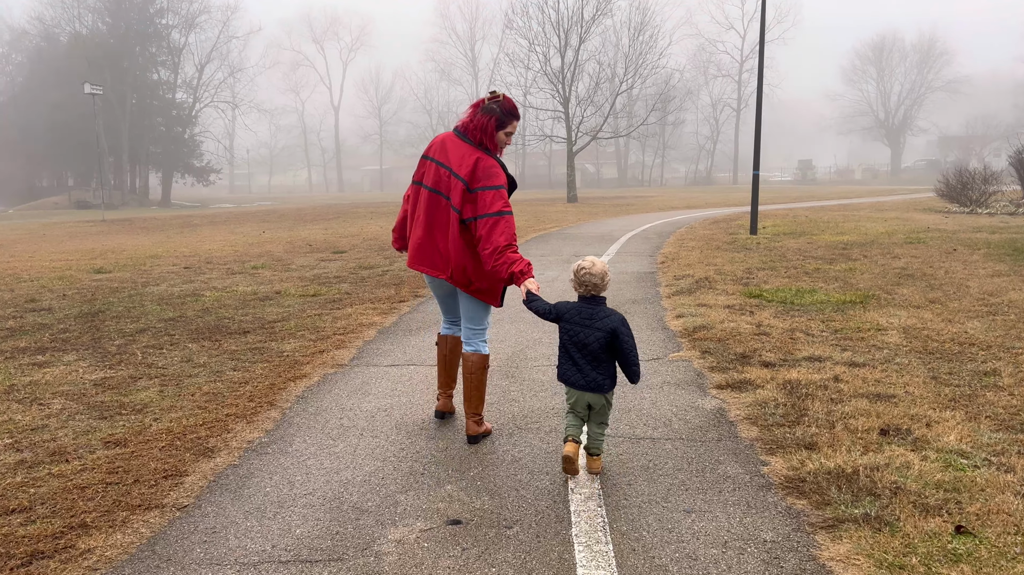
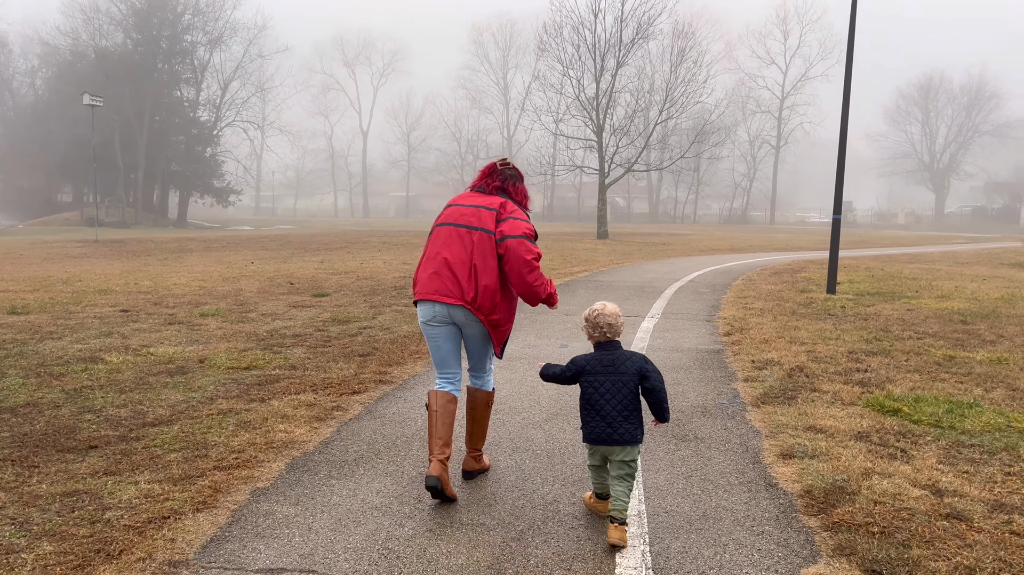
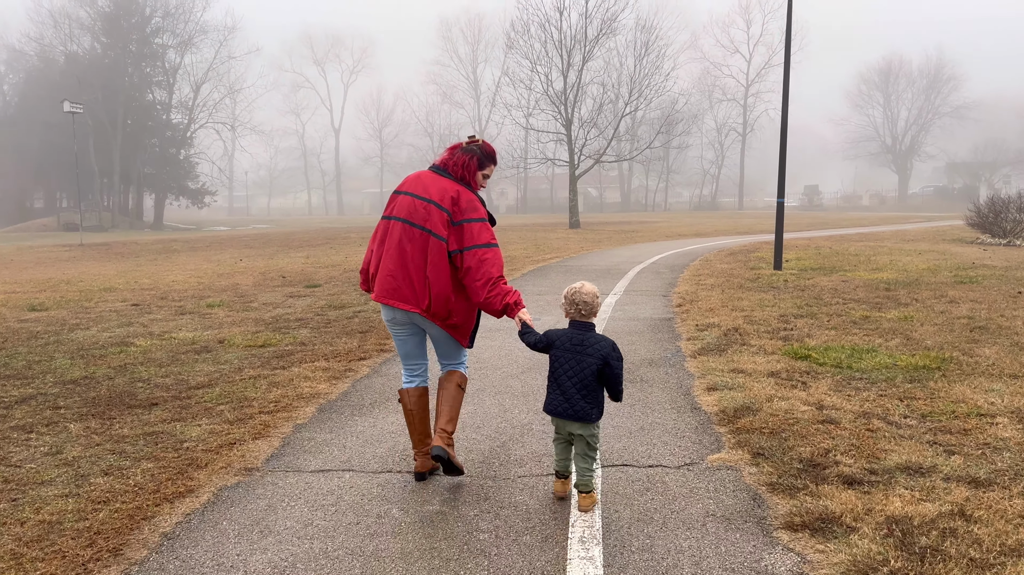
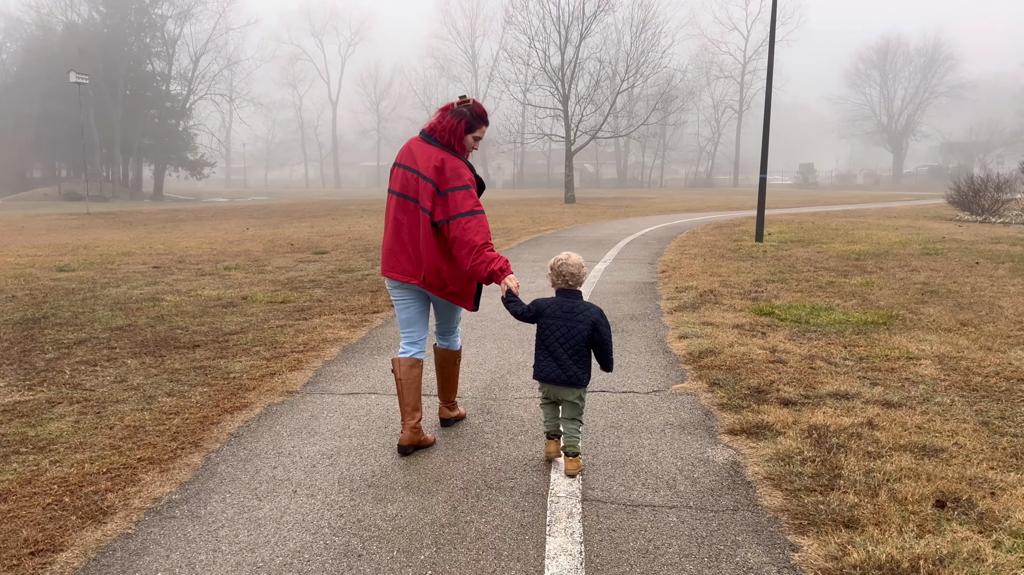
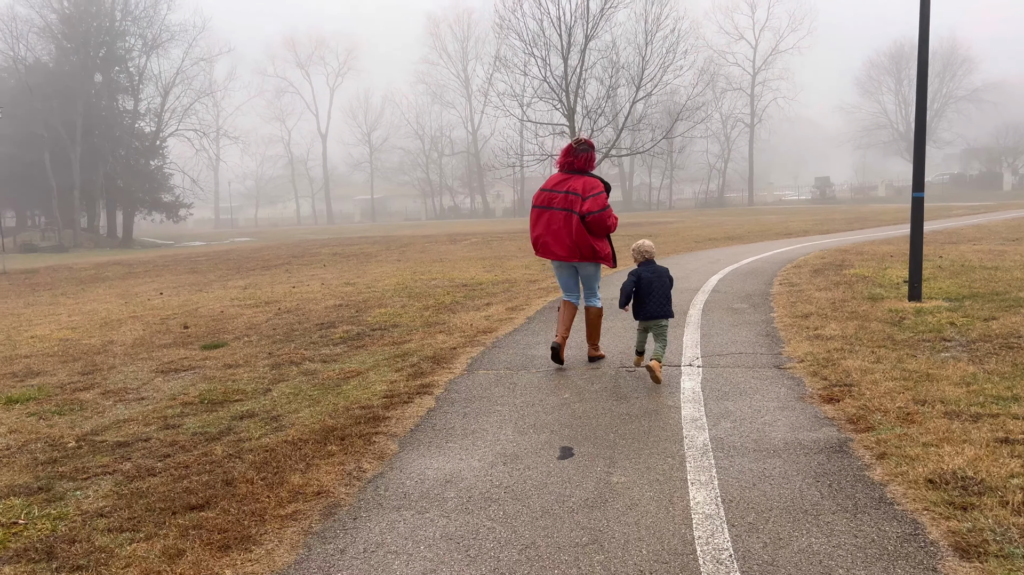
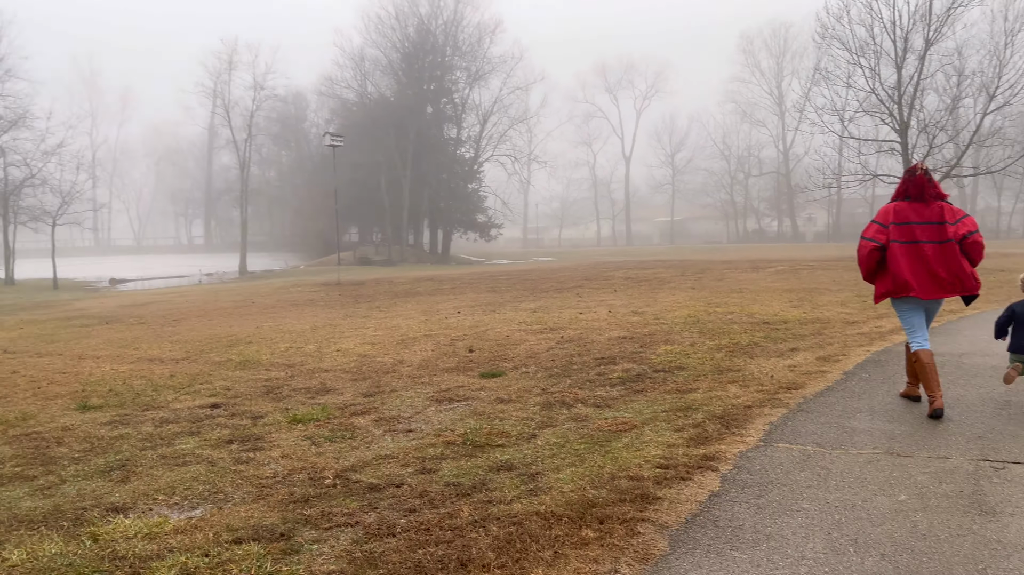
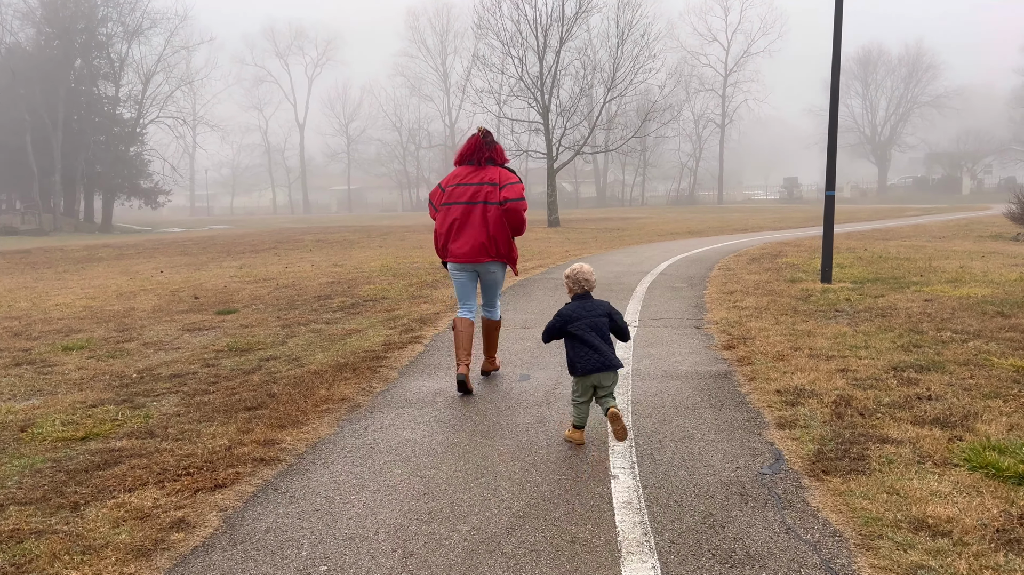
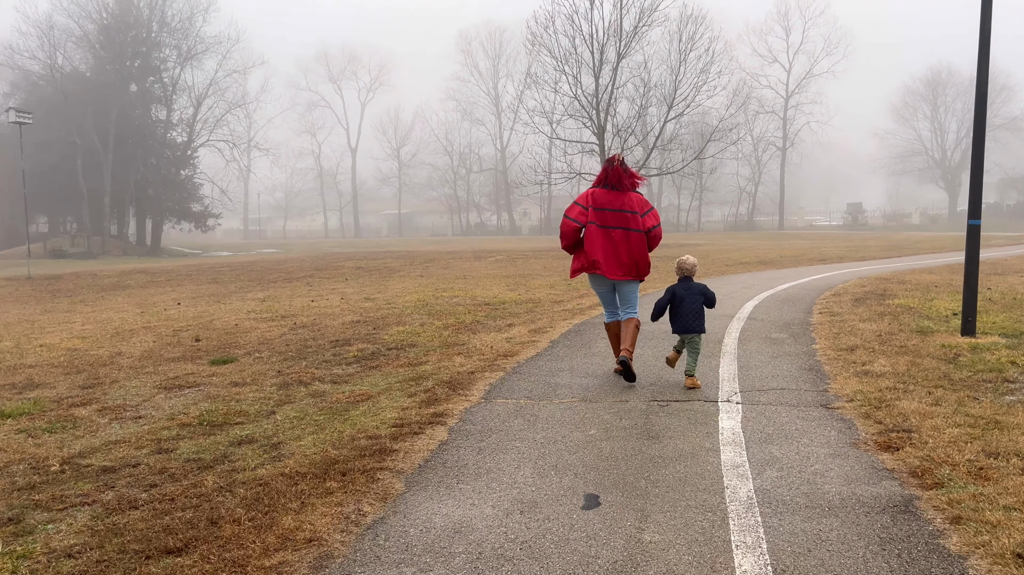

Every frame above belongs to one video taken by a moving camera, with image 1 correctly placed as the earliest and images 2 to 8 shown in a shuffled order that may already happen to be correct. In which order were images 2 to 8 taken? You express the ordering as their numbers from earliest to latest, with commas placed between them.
4, 3, 2, 7, 5, 8, 6
